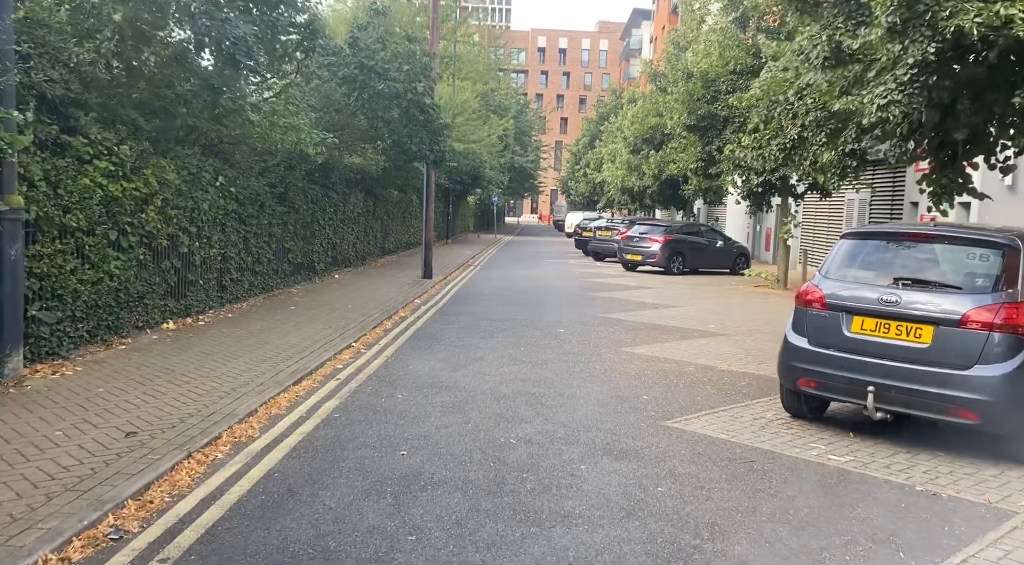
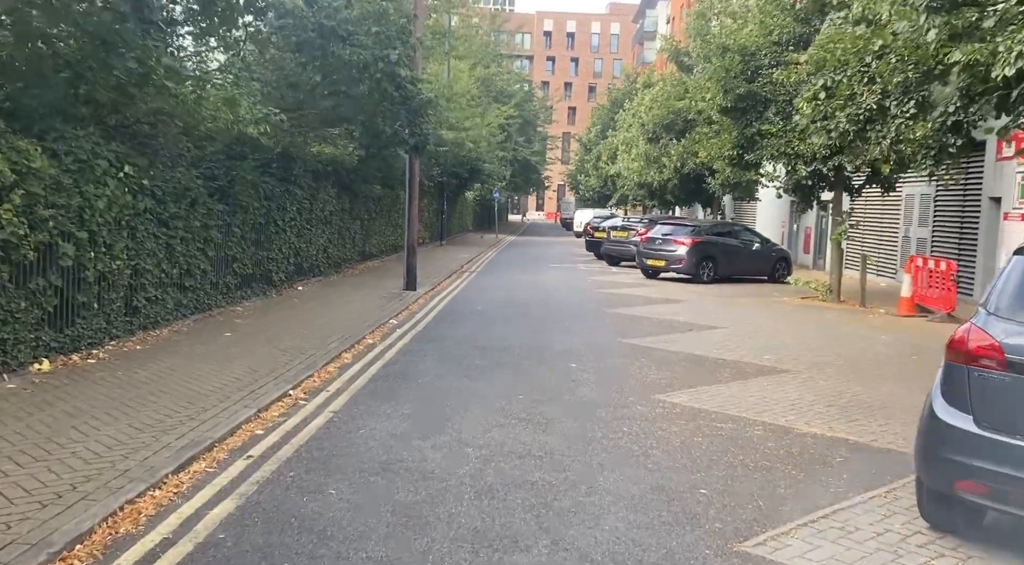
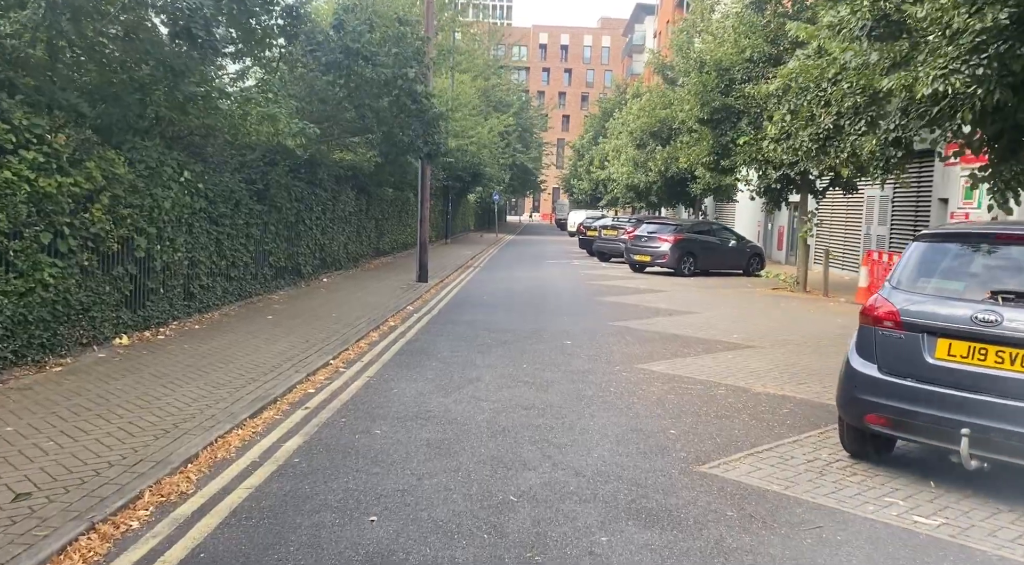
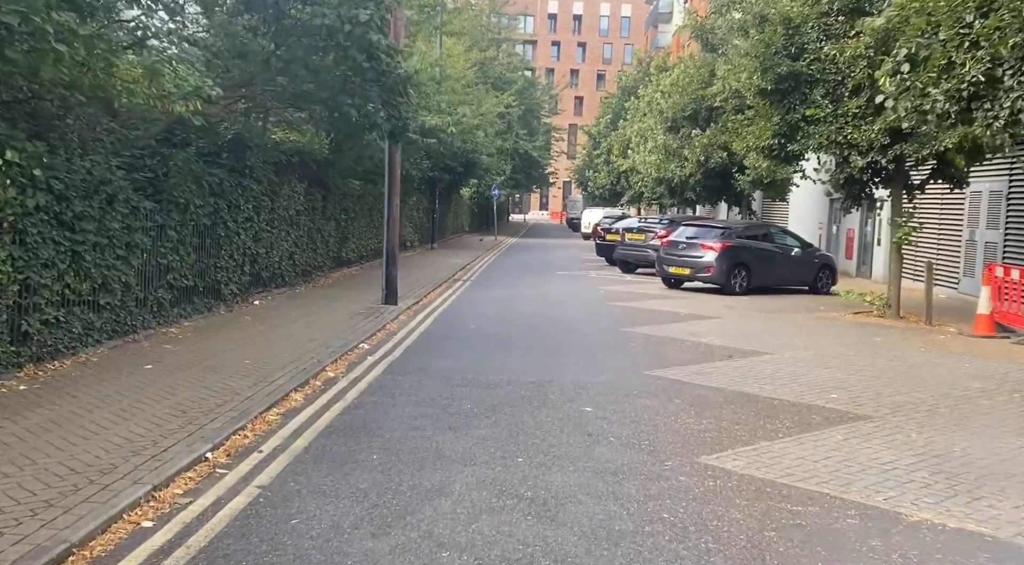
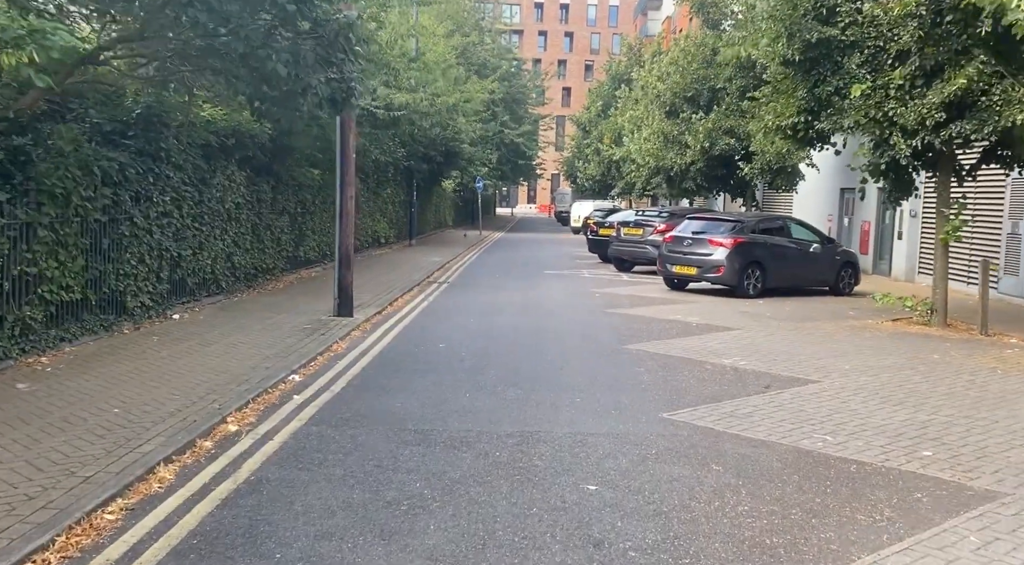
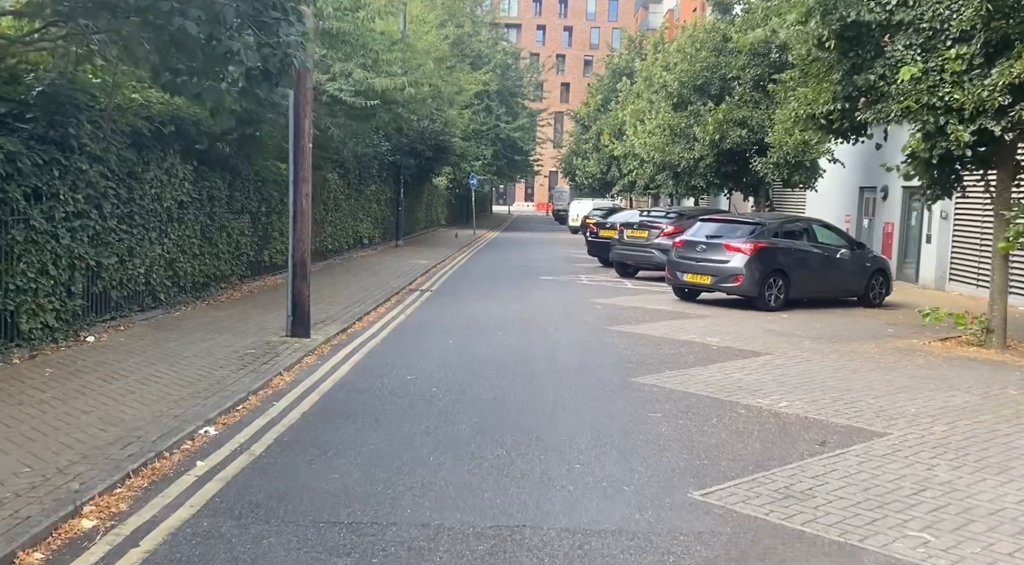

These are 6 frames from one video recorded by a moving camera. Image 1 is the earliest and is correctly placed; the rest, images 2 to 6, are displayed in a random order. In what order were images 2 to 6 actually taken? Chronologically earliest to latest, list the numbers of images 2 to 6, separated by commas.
3, 2, 4, 5, 6
